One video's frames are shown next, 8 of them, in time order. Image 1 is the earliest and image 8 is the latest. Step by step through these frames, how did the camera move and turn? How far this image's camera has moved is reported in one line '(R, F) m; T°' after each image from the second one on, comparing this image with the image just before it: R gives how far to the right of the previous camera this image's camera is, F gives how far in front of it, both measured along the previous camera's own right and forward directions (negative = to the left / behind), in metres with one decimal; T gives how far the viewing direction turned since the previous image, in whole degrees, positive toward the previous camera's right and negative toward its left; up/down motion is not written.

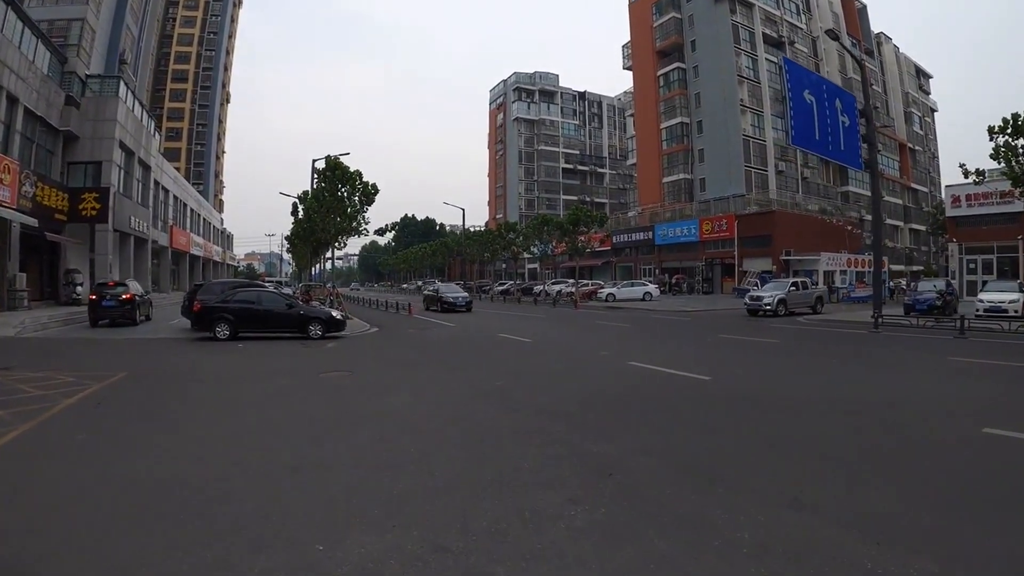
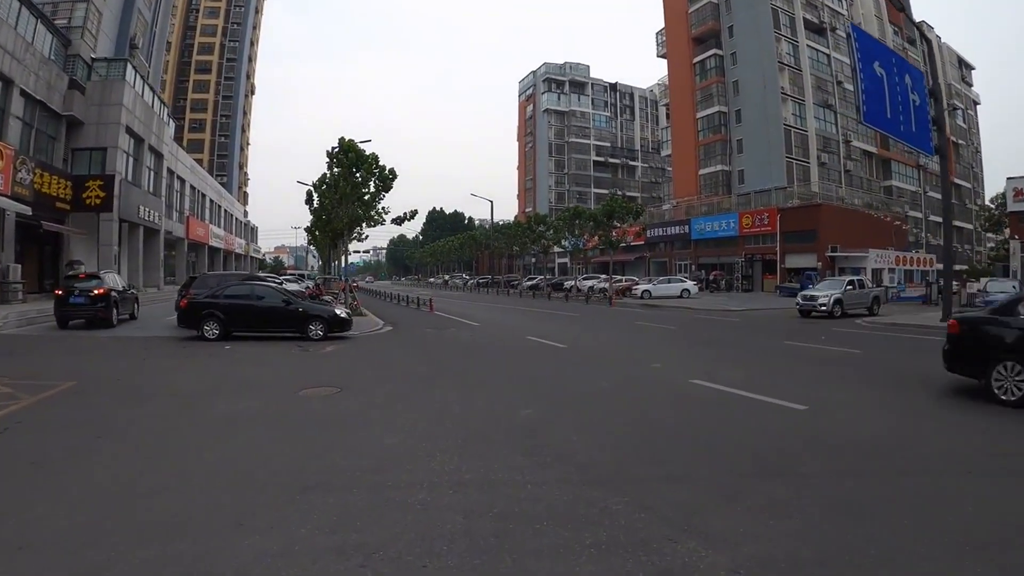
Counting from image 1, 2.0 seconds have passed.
(-0.1, +2.1) m; -2°
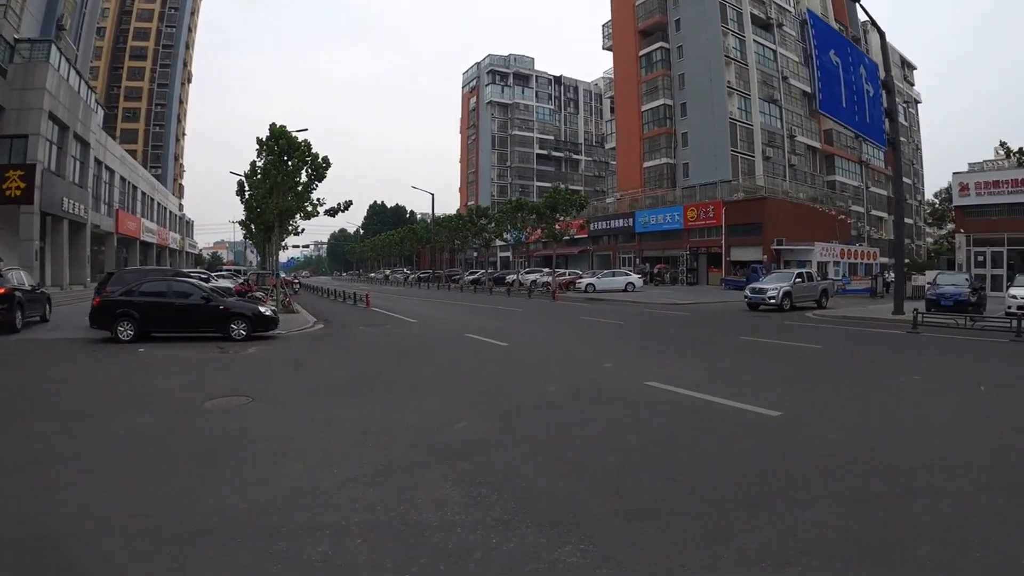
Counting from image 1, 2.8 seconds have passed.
(+0.2, +0.8) m; +4°
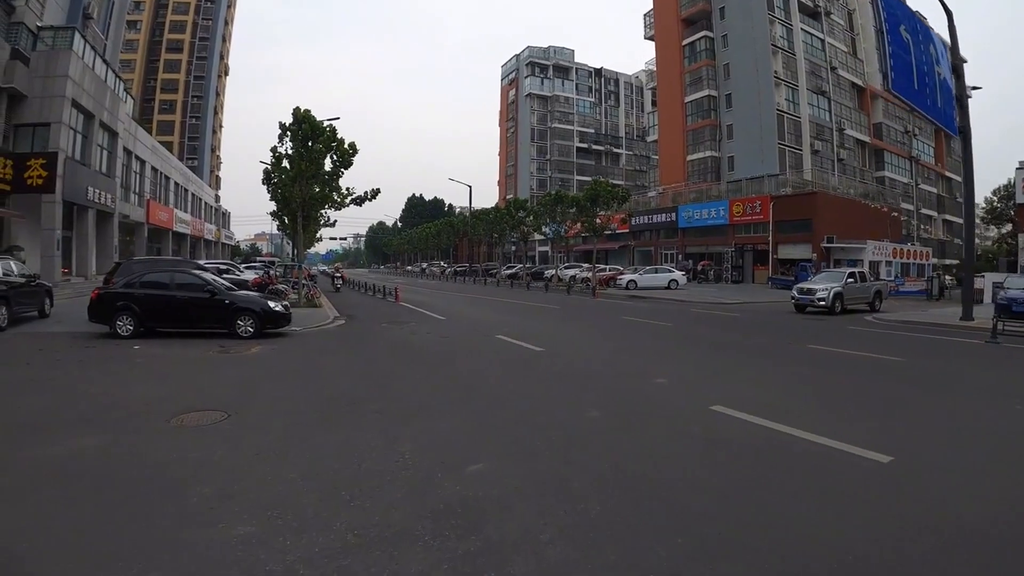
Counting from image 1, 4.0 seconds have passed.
(0.0, +1.3) m; -3°
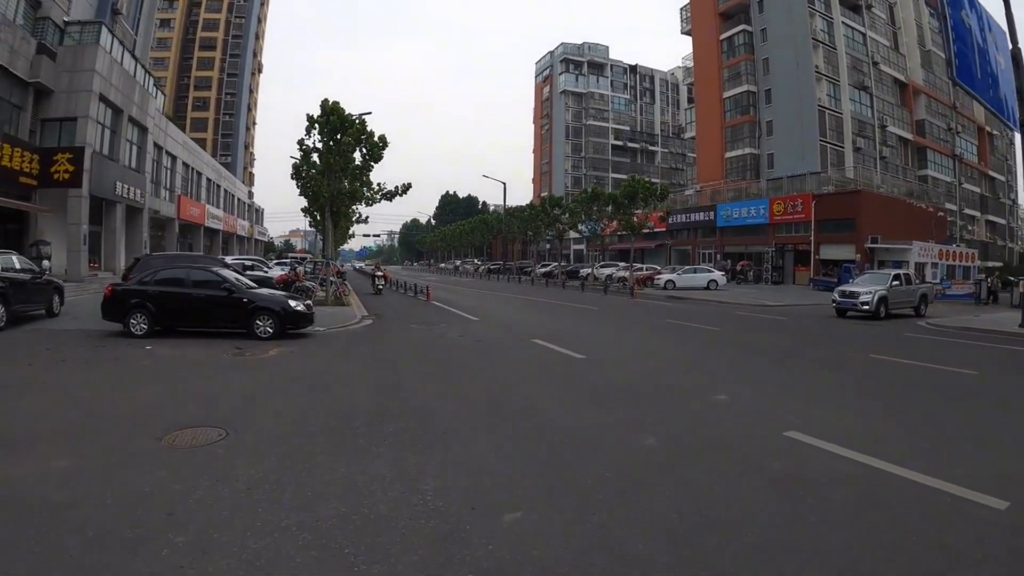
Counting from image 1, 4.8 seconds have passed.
(-0.1, +0.8) m; -3°
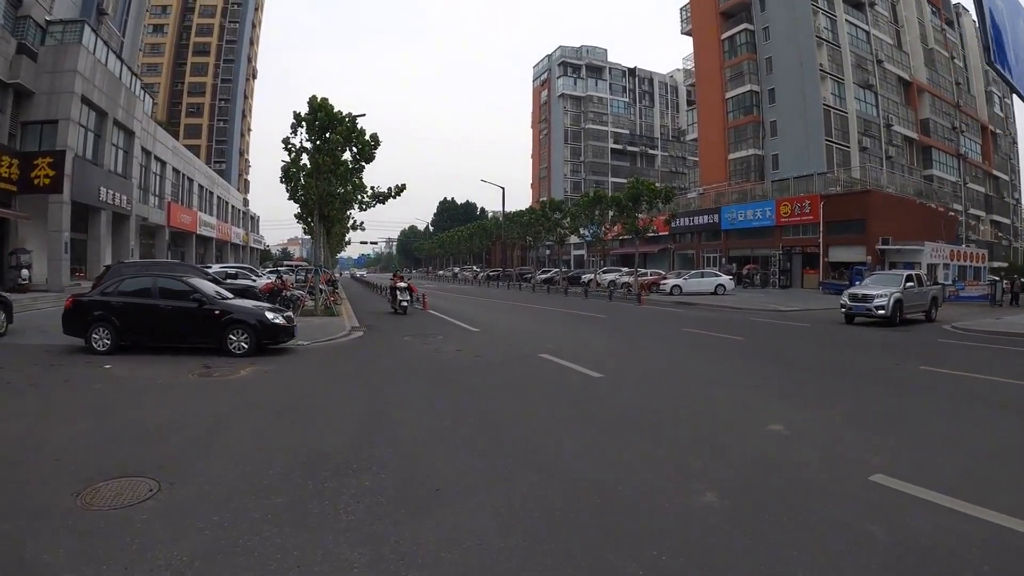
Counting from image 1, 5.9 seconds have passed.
(-0.1, +1.1) m; 0°
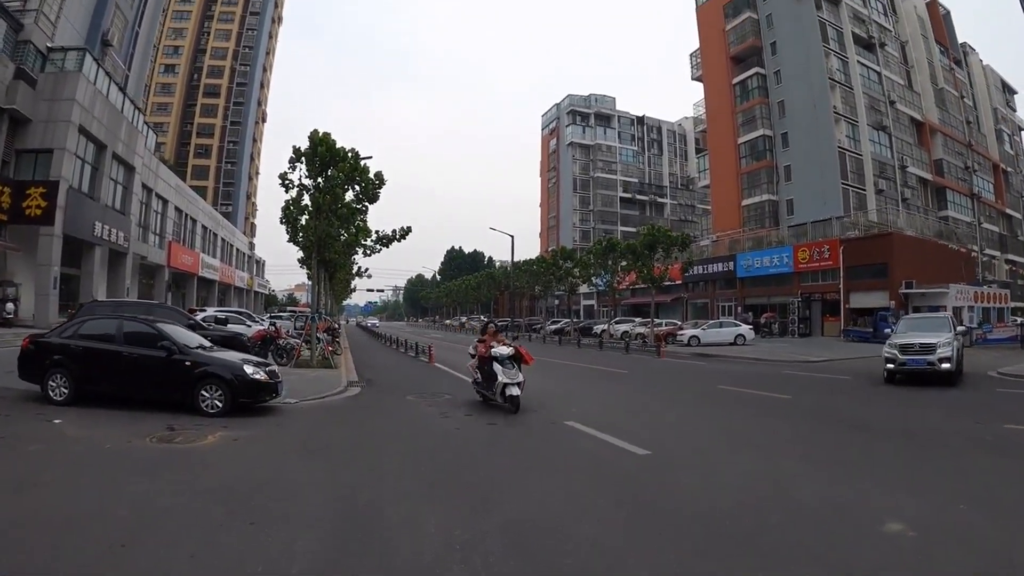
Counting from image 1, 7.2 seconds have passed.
(-0.2, +1.3) m; -1°
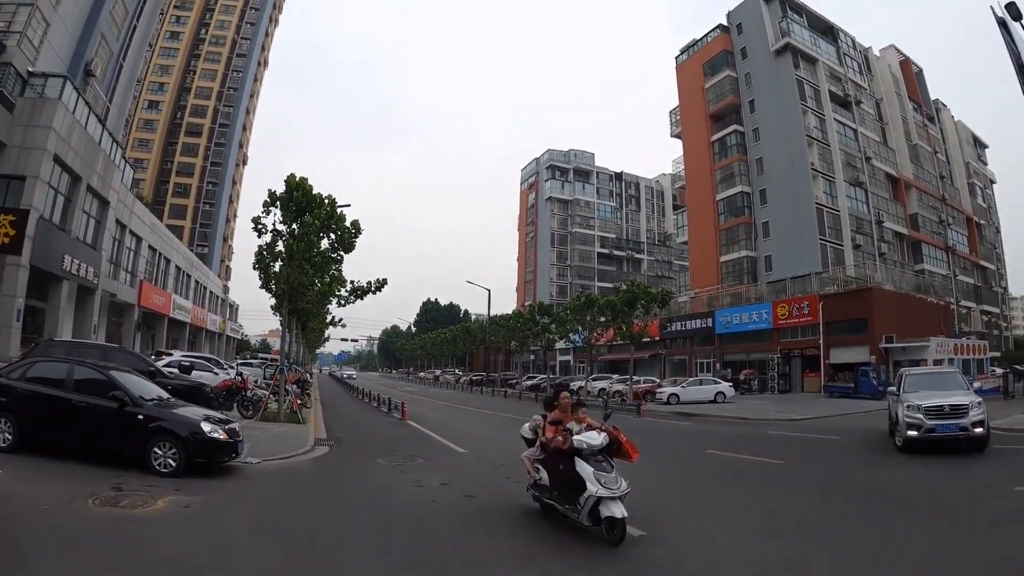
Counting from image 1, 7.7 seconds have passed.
(-0.3, +0.9) m; +2°
